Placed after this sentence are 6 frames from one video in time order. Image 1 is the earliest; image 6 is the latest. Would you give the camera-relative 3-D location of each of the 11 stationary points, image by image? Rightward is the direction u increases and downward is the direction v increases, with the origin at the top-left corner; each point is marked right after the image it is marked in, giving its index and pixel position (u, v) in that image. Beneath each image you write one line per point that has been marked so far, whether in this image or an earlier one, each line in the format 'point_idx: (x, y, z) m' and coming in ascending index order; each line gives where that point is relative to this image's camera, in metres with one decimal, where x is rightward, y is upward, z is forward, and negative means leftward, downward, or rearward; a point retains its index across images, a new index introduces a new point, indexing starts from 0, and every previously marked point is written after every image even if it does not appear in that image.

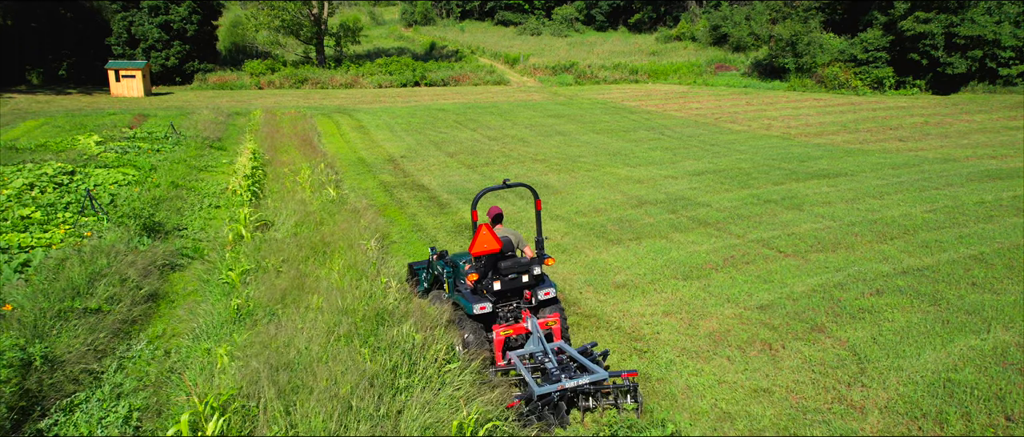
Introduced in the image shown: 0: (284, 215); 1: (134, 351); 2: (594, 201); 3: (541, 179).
0: (-3.8, +0.1, +11.0) m
1: (-3.9, -1.4, +6.7) m
2: (+1.7, +0.4, +13.4) m
3: (+0.7, +1.0, +15.8) m
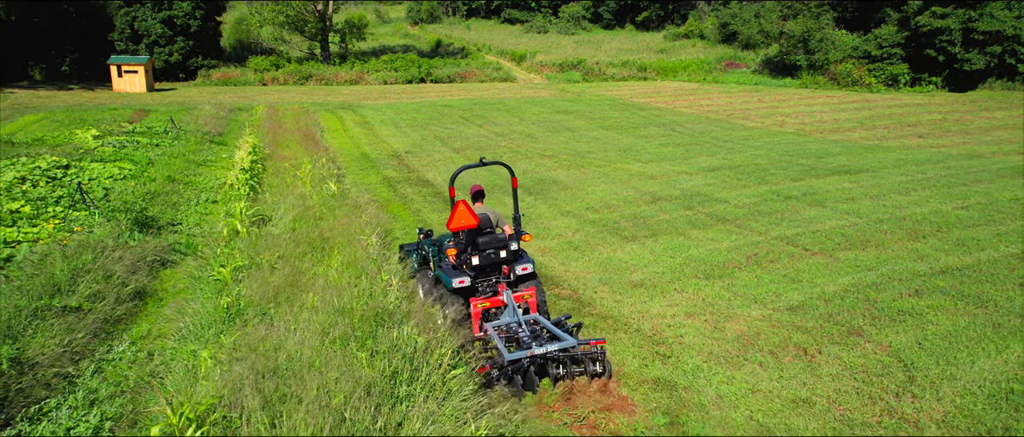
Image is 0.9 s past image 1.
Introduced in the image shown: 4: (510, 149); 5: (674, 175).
0: (-3.7, +0.1, +10.5) m
1: (-3.8, -1.3, +6.2) m
2: (+1.8, +0.4, +12.9) m
3: (+0.9, +1.0, +15.2) m
4: (-0.1, +2.0, +18.5) m
5: (+3.7, +1.0, +14.8) m
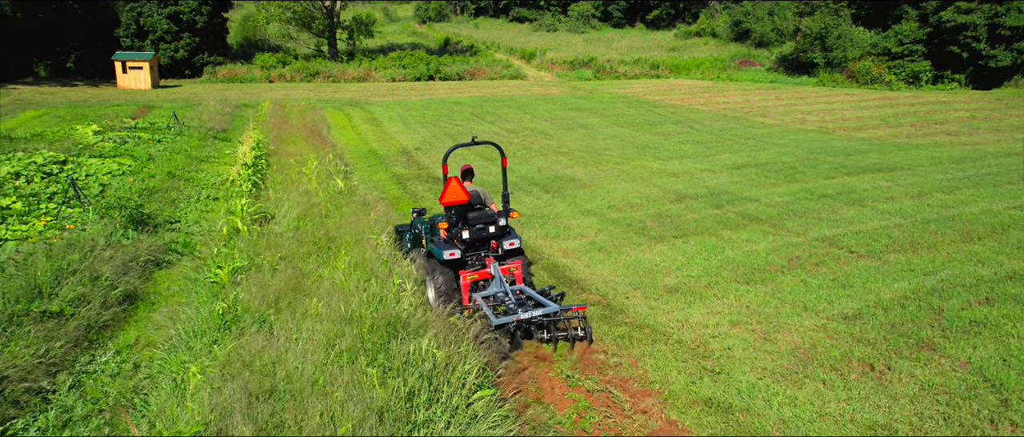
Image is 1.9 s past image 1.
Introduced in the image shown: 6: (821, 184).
0: (-3.4, +0.2, +9.9) m
1: (-3.5, -1.2, +5.6) m
2: (+2.1, +0.4, +12.2) m
3: (+1.2, +1.0, +14.6) m
4: (+0.3, +2.0, +17.8) m
5: (+4.0, +1.0, +14.1) m
6: (+5.9, +0.7, +12.4) m
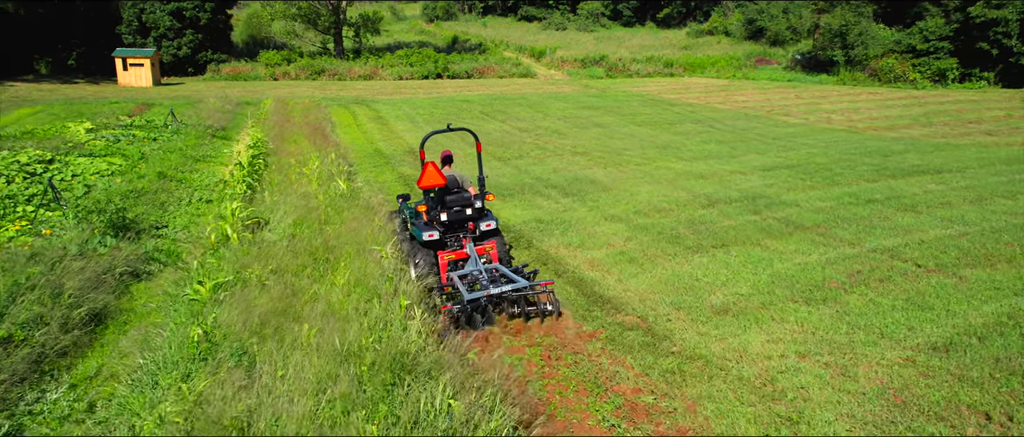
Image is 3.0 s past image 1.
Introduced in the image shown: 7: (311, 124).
0: (-3.1, +0.1, +9.0) m
1: (-3.3, -1.3, +4.6) m
2: (+2.4, +0.3, +11.2) m
3: (+1.5, +1.0, +13.6) m
4: (+0.6, +1.9, +16.9) m
5: (+4.3, +0.9, +13.1) m
6: (+6.1, +0.5, +11.4) m
7: (-6.0, +2.8, +19.4) m
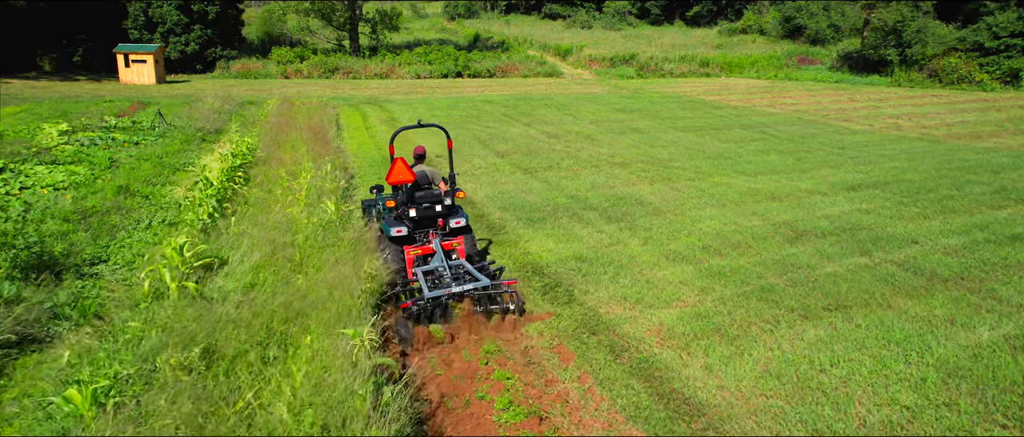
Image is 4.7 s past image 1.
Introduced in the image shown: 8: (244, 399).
0: (-2.8, -0.3, +6.8) m
1: (-3.1, -1.7, +2.5) m
2: (+2.9, -0.1, +8.9) m
3: (+2.0, +0.5, +11.3) m
4: (+1.3, +1.4, +14.6) m
5: (+4.8, +0.4, +10.7) m
6: (+6.6, 0.0, +8.9) m
7: (-5.2, +2.4, +17.3) m
8: (-1.6, -1.1, +3.9) m
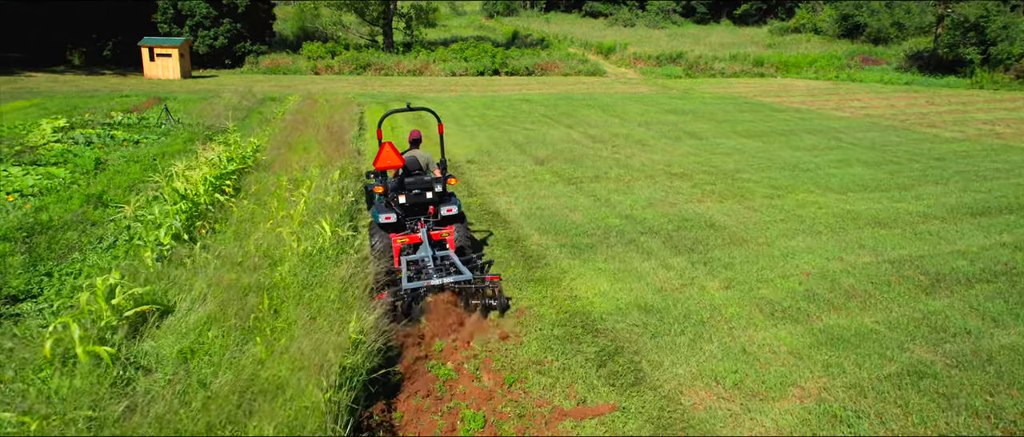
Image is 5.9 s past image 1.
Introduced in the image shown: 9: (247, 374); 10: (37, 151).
0: (-2.4, -0.6, +5.1) m
1: (-3.0, -2.0, +0.8) m
2: (+3.3, -0.5, +6.8) m
3: (+2.6, +0.1, +9.3) m
4: (+2.0, +1.1, +12.6) m
5: (+5.3, 0.0, +8.6) m
6: (+7.0, -0.4, +6.7) m
7: (-4.3, +2.2, +15.6) m
8: (-1.5, -1.3, +2.1) m
9: (-1.6, -0.9, +3.8) m
10: (-8.6, +1.2, +11.8) m
